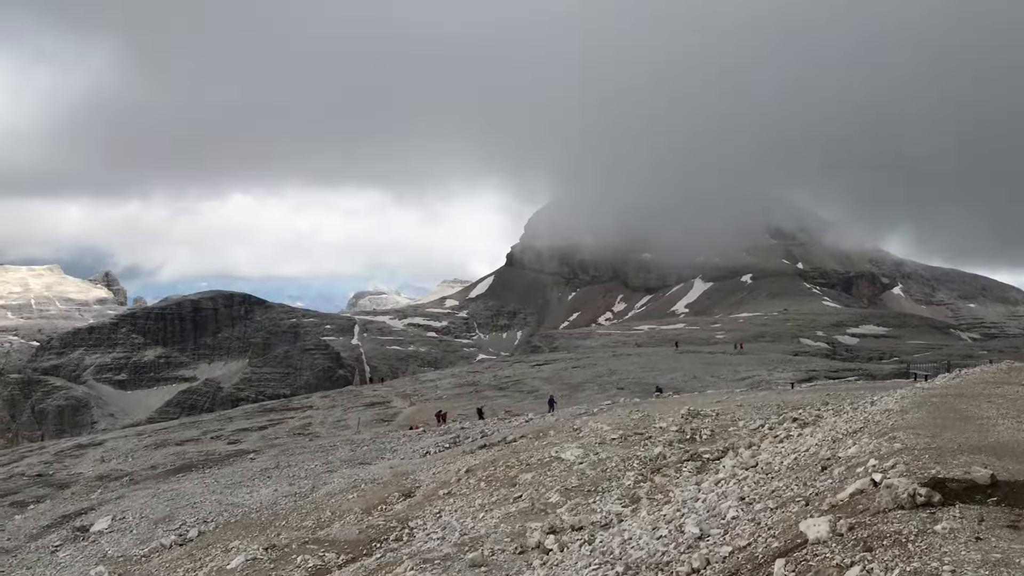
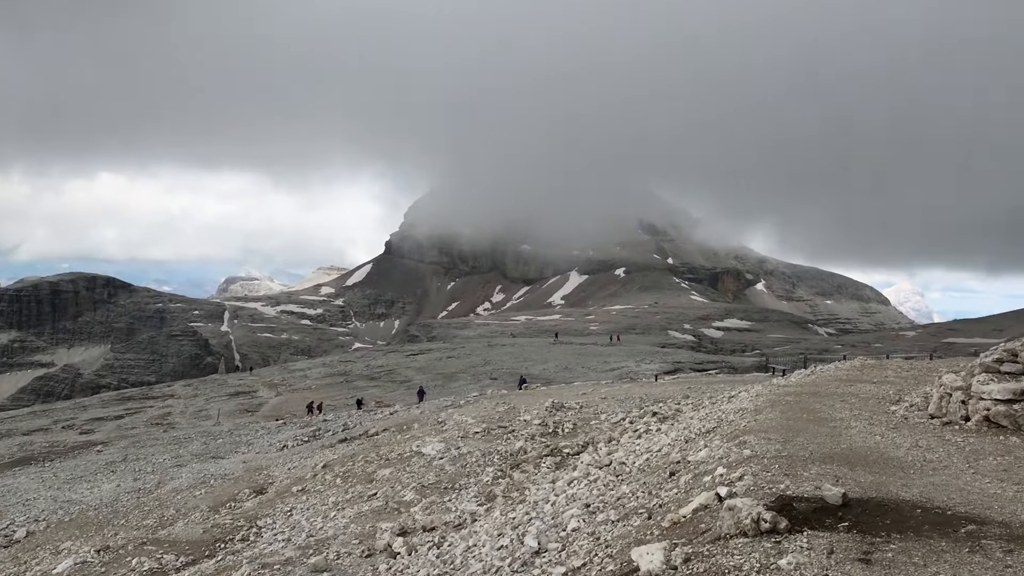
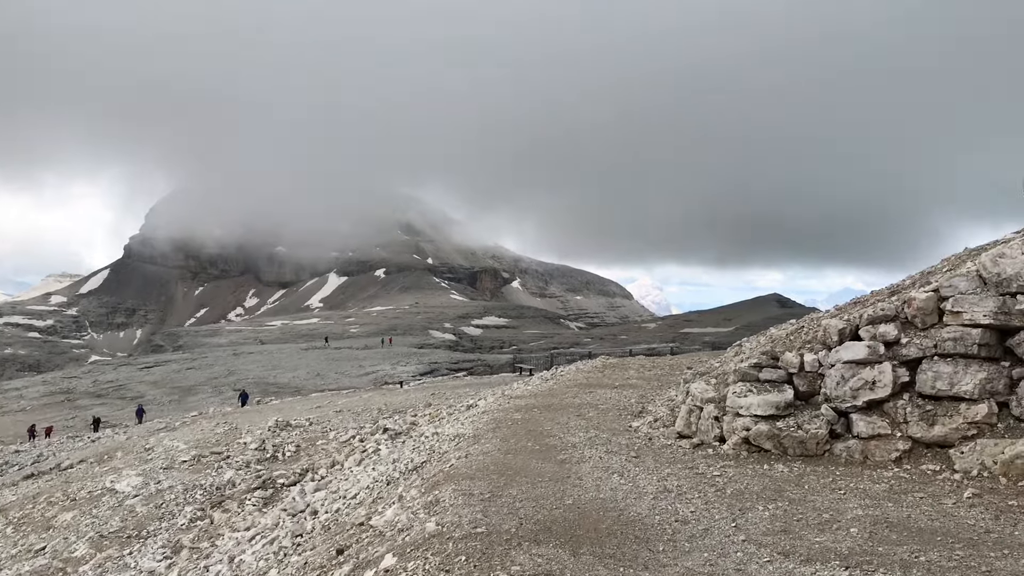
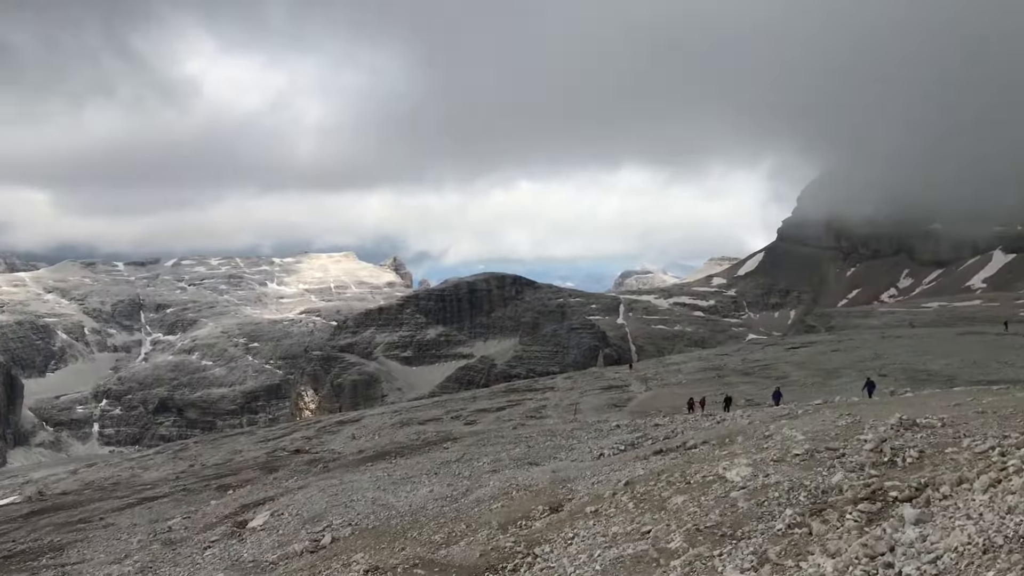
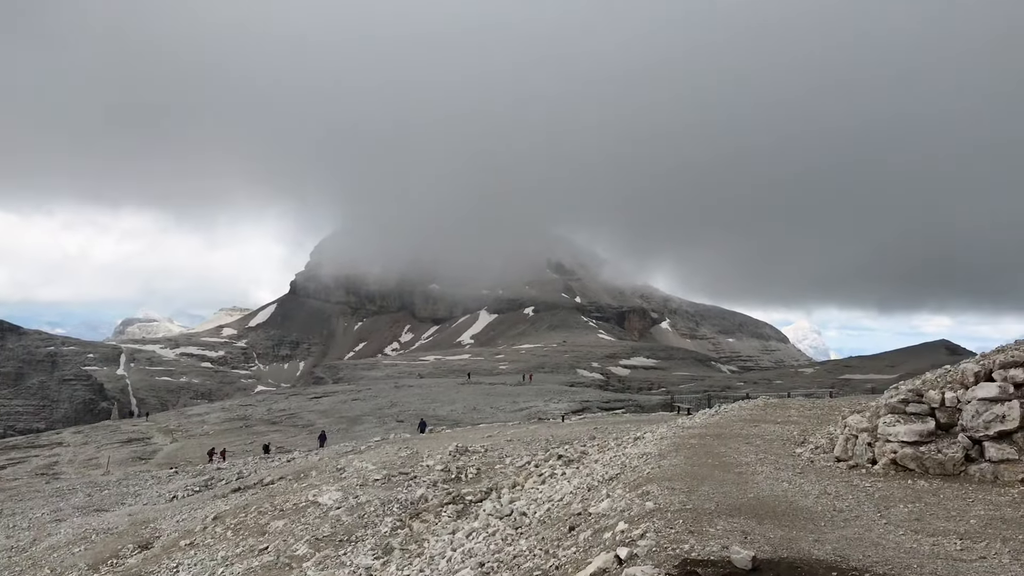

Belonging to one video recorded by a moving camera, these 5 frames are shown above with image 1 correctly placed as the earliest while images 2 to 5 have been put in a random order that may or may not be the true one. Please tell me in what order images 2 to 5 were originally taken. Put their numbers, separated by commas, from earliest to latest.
2, 5, 3, 4
